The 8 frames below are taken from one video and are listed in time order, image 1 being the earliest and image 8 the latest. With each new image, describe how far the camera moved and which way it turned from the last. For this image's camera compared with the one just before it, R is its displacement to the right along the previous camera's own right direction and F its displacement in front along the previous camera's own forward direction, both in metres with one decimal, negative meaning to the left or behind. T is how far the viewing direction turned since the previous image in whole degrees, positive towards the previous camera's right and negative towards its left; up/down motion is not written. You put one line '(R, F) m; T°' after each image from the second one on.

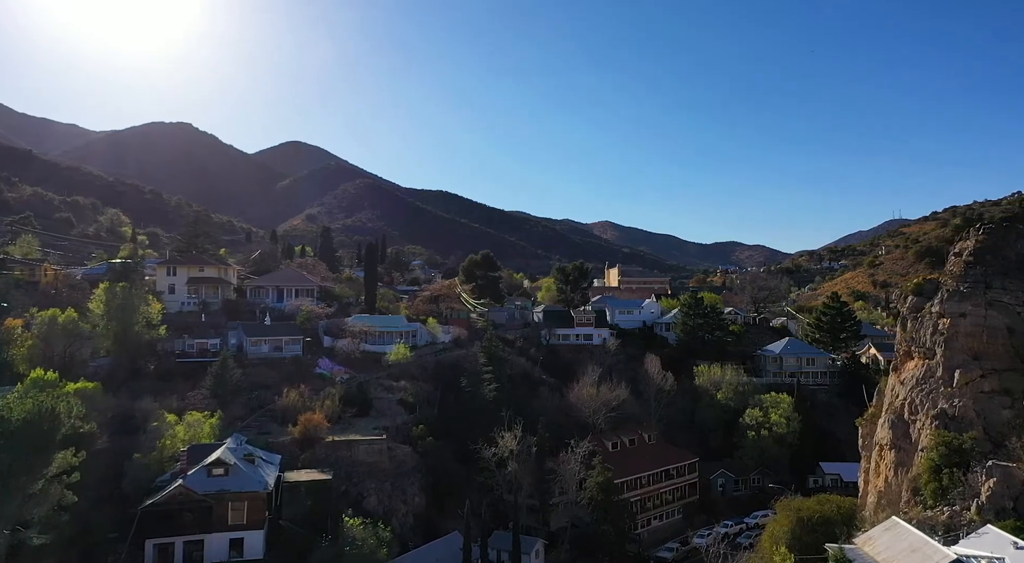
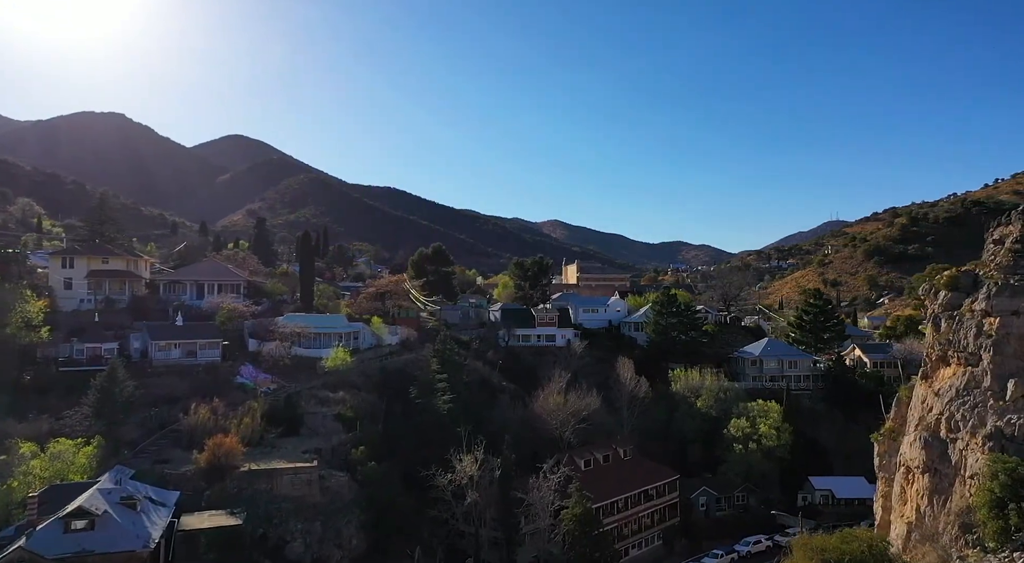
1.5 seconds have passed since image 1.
(-0.4, +4.9) m; +4°
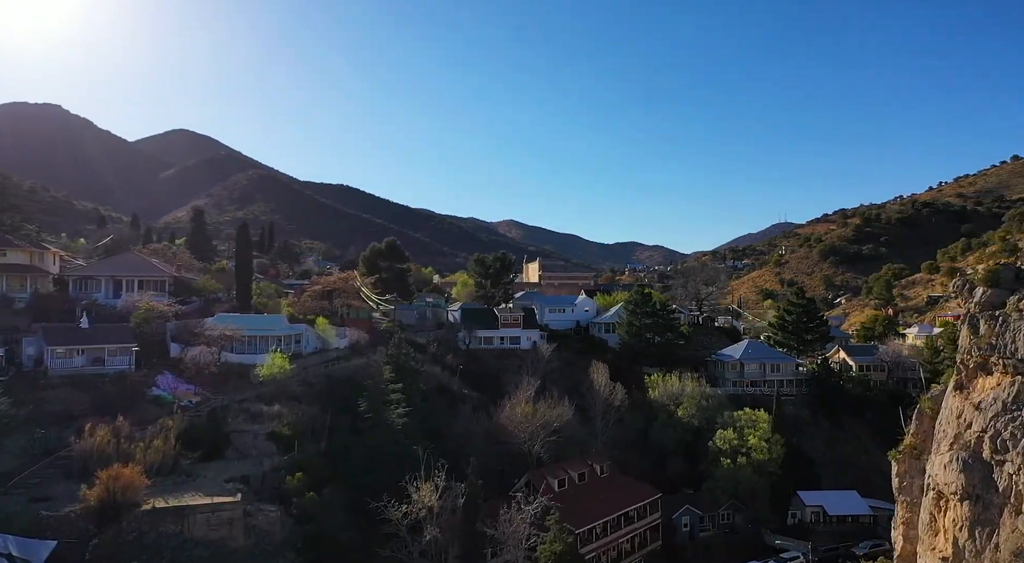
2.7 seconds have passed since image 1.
(-0.4, +3.8) m; +4°
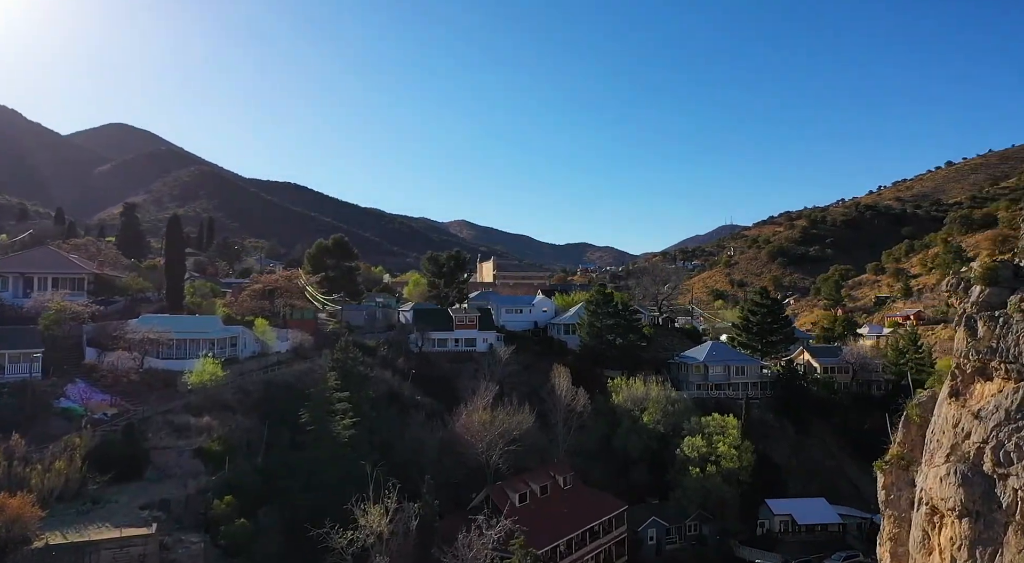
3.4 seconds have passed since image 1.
(-0.3, +2.2) m; +4°
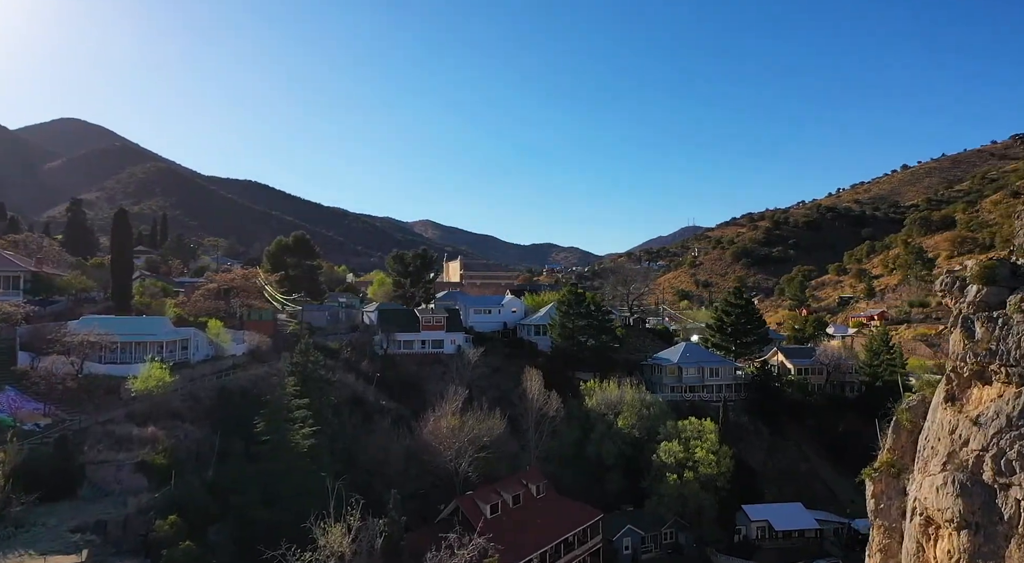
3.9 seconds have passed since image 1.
(-0.2, +1.4) m; +3°
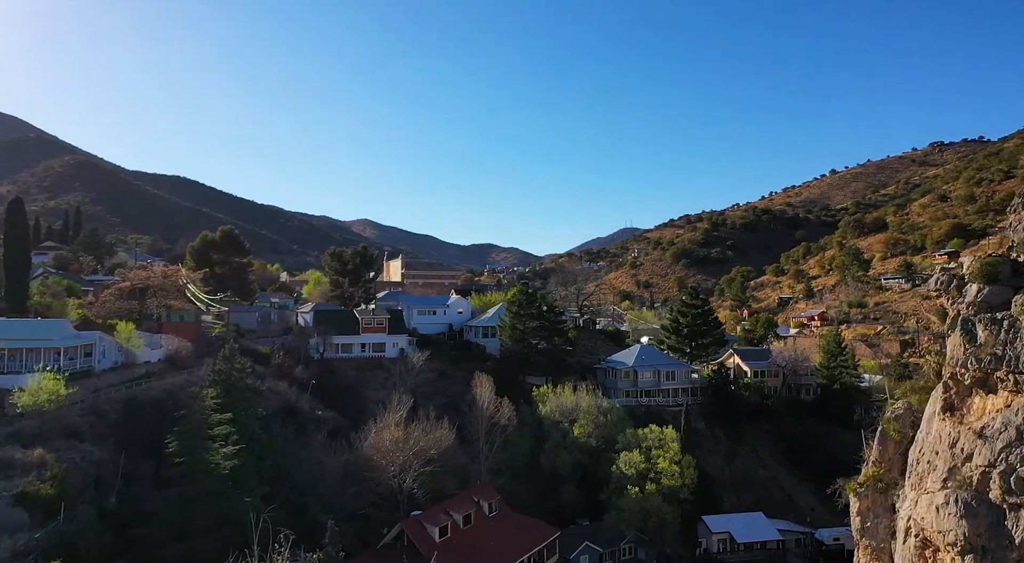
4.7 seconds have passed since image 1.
(-0.4, +2.3) m; +5°
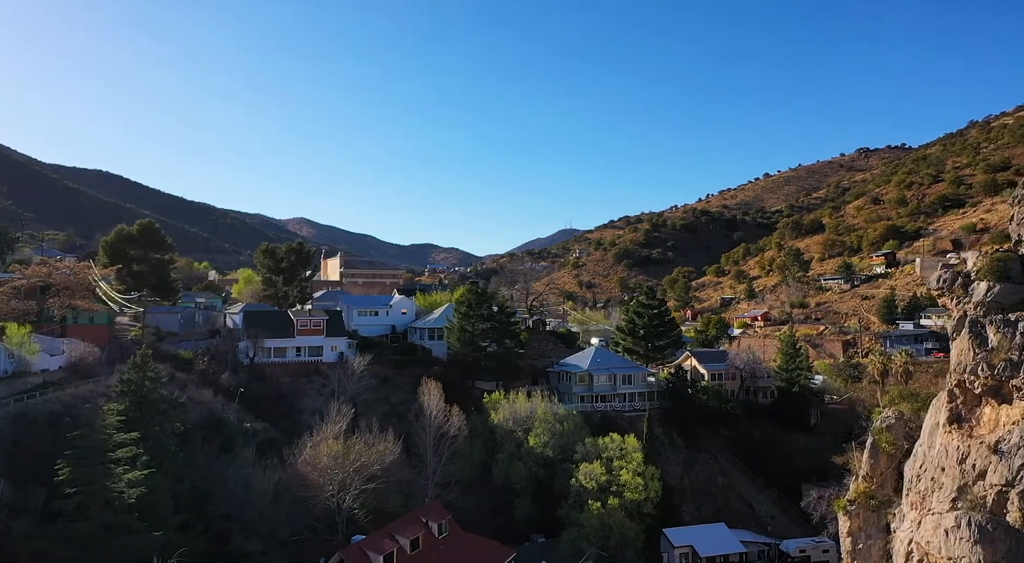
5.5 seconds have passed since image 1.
(-0.5, +2.2) m; +5°
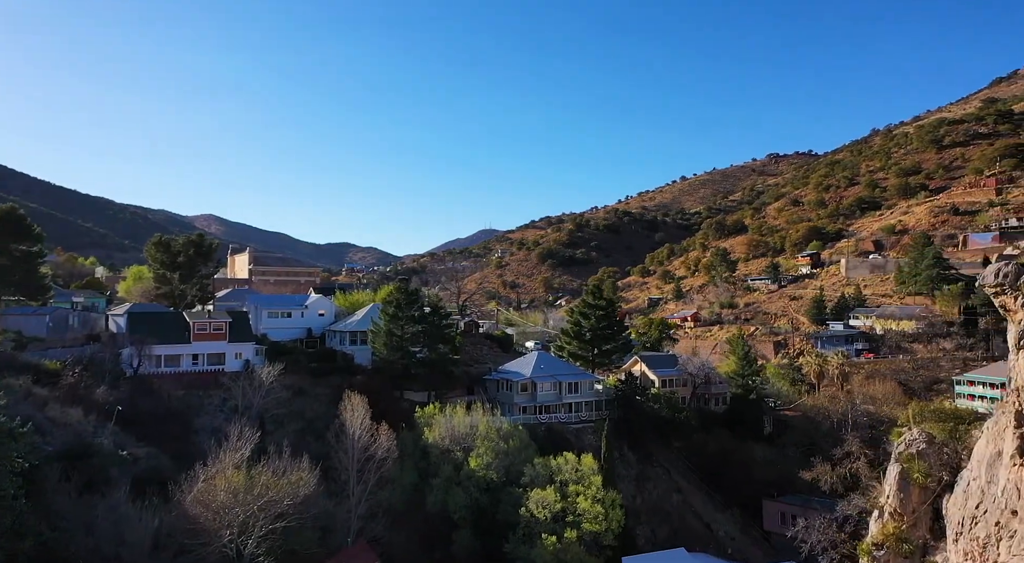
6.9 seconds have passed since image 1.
(-0.7, +3.8) m; +7°
